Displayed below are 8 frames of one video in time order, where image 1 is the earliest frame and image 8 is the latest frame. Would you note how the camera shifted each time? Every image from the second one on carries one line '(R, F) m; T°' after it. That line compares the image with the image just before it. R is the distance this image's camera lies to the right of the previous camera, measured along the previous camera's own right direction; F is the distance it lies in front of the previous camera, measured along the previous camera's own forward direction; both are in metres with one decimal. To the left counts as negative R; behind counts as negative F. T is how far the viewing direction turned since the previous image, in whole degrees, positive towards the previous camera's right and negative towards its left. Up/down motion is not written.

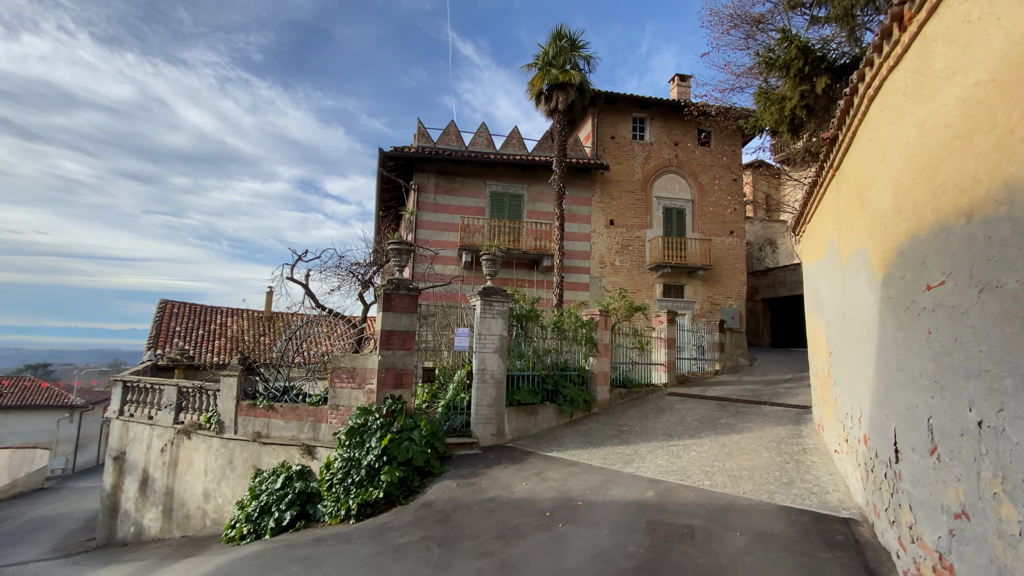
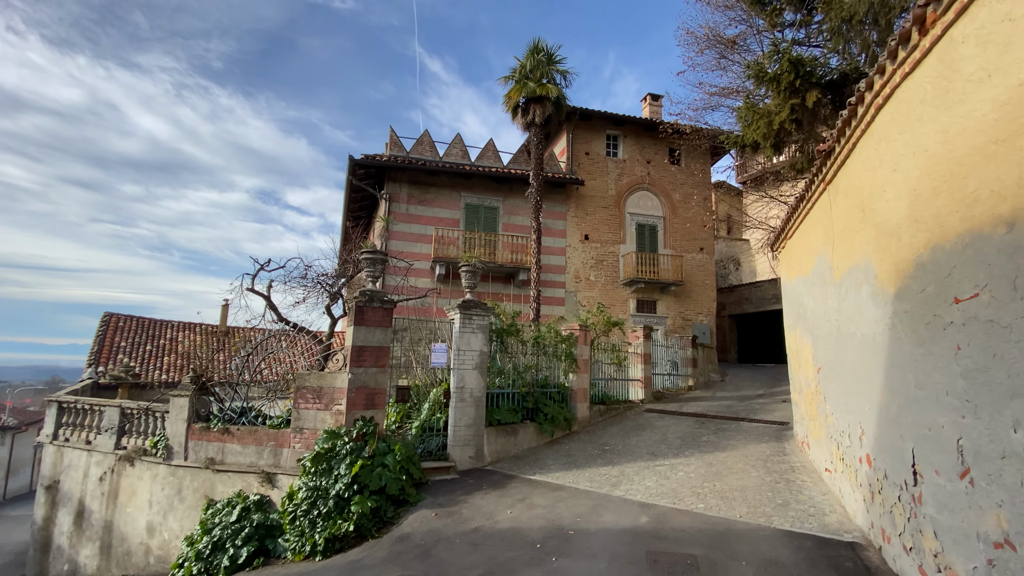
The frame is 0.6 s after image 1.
(-0.3, +0.4) m; +4°
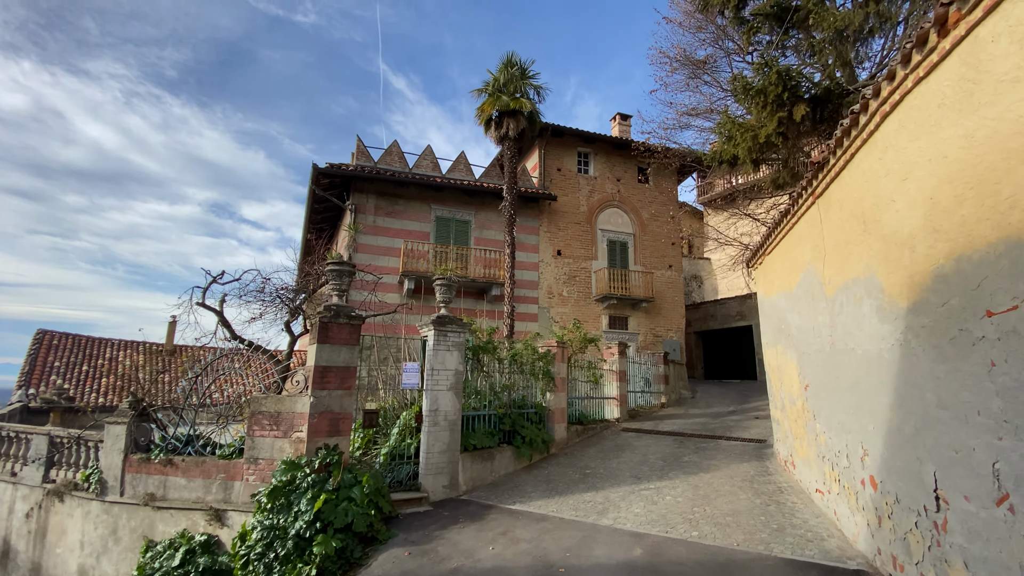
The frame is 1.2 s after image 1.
(-0.2, +0.4) m; +4°
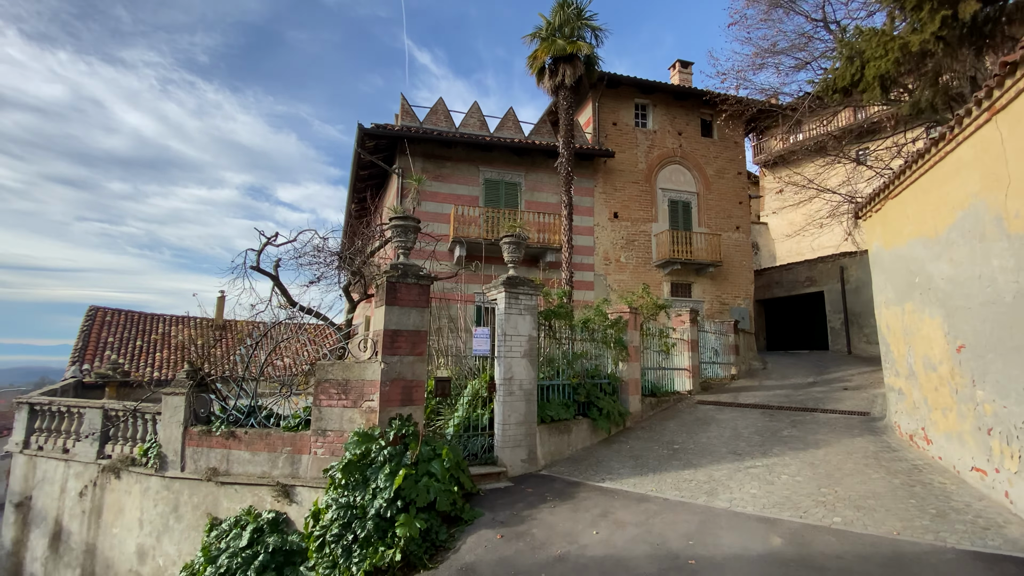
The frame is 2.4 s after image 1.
(-0.8, +0.8) m; -4°
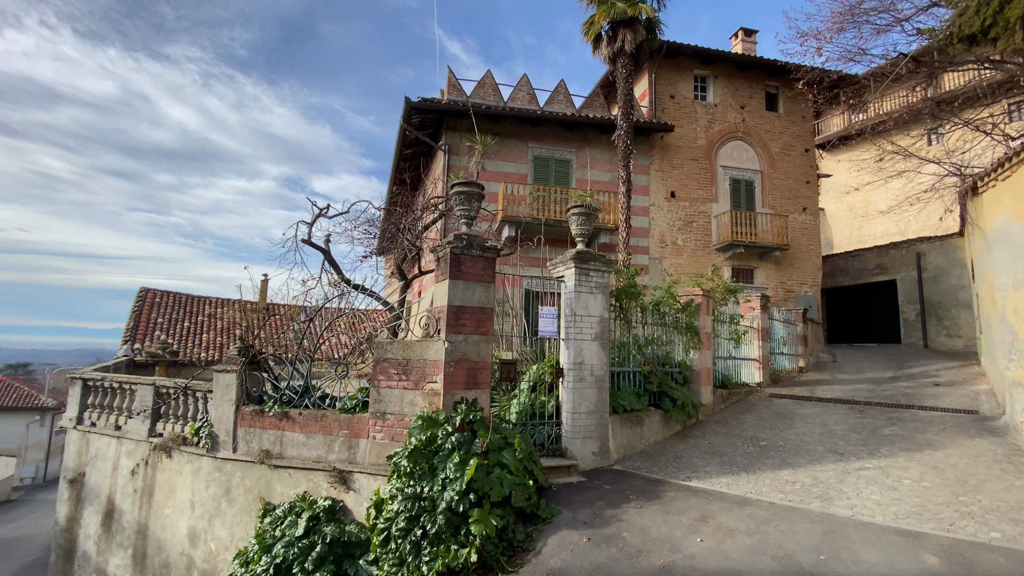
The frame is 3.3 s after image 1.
(-0.6, +0.6) m; -4°
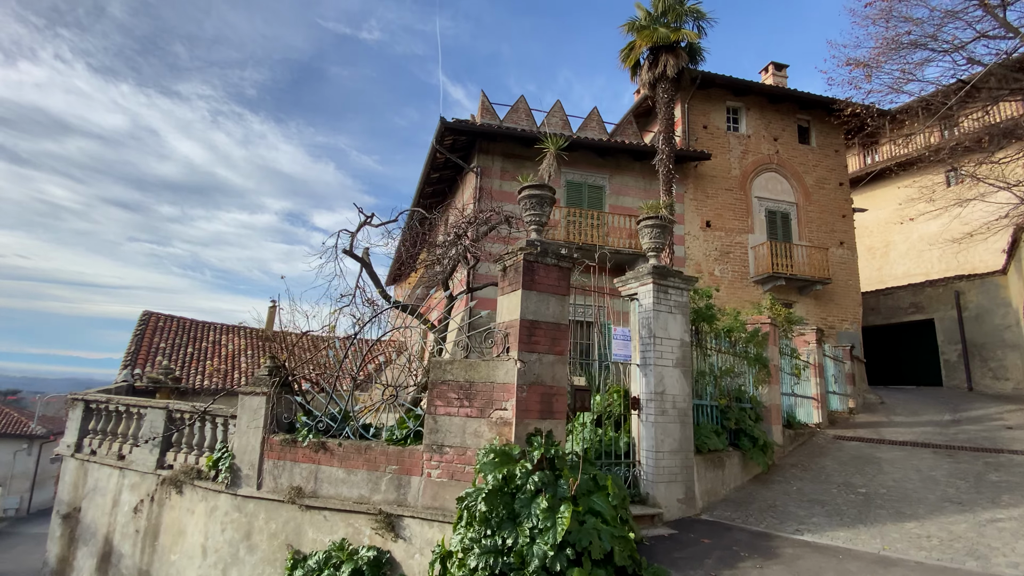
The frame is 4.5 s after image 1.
(-0.9, +0.7) m; 0°
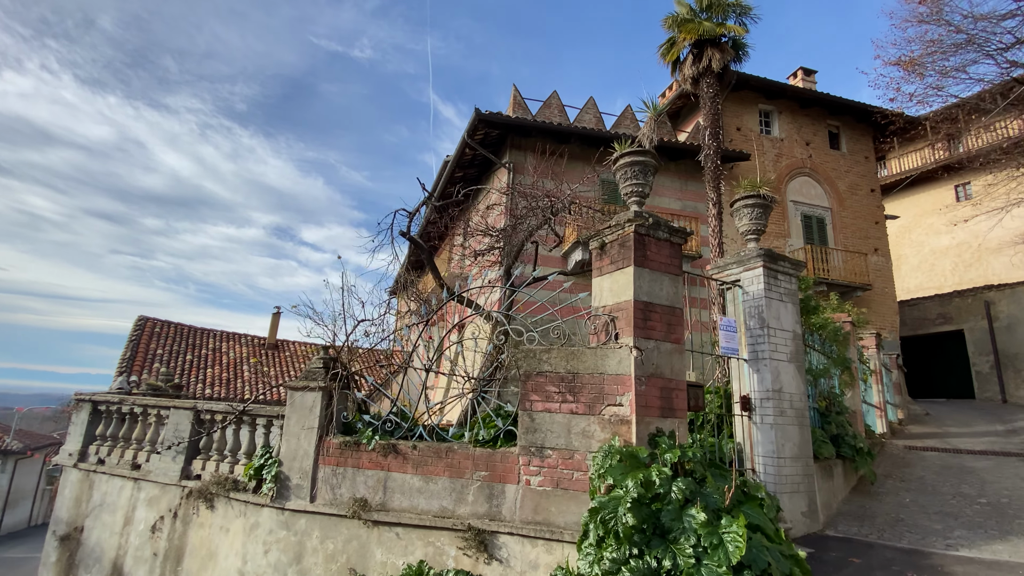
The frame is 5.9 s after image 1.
(-1.1, +0.7) m; +1°
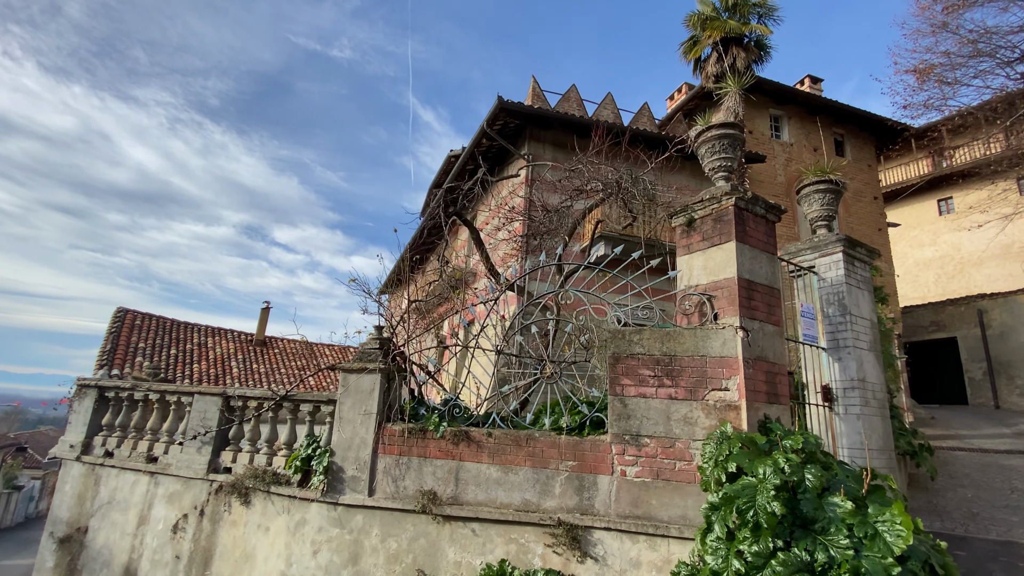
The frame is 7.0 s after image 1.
(-1.0, +0.4) m; +3°
